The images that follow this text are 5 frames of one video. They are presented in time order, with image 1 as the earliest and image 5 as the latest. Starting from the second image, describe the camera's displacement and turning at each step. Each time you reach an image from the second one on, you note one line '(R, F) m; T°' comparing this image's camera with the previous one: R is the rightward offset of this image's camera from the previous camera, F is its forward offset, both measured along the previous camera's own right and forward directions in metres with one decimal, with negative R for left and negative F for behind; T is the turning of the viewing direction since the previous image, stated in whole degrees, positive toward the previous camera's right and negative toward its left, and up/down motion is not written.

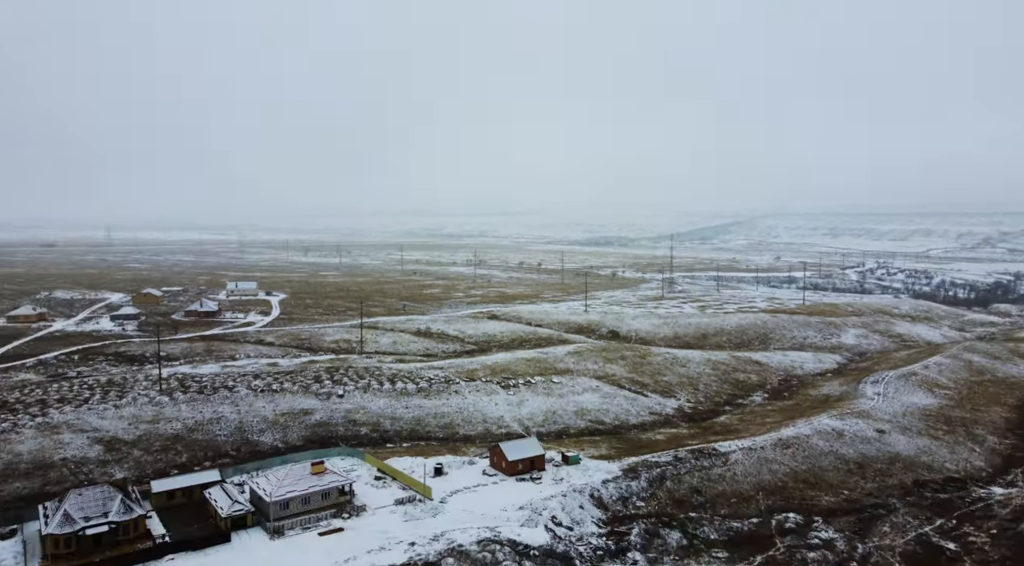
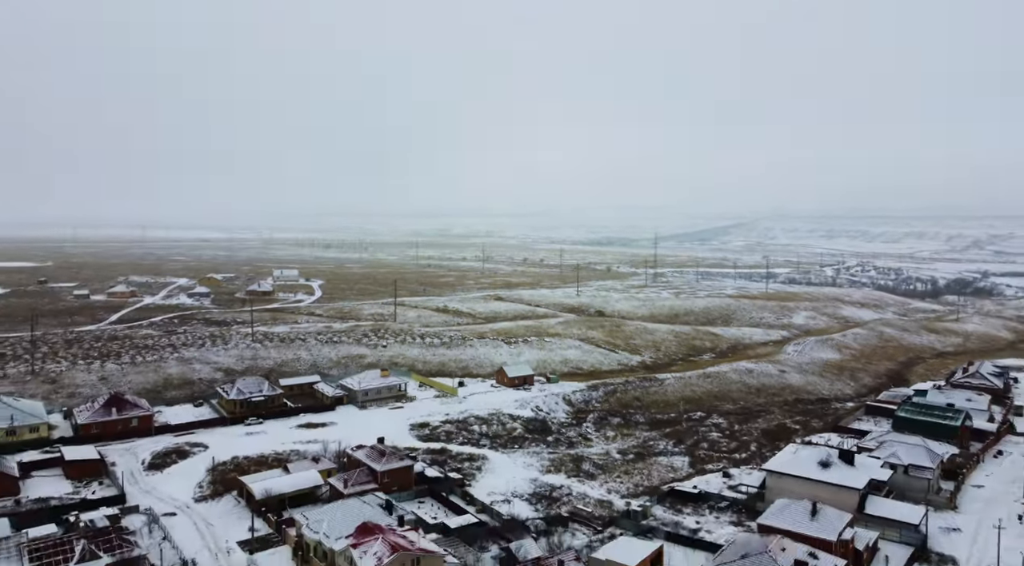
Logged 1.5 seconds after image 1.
(+0.3, -10.2) m; 0°
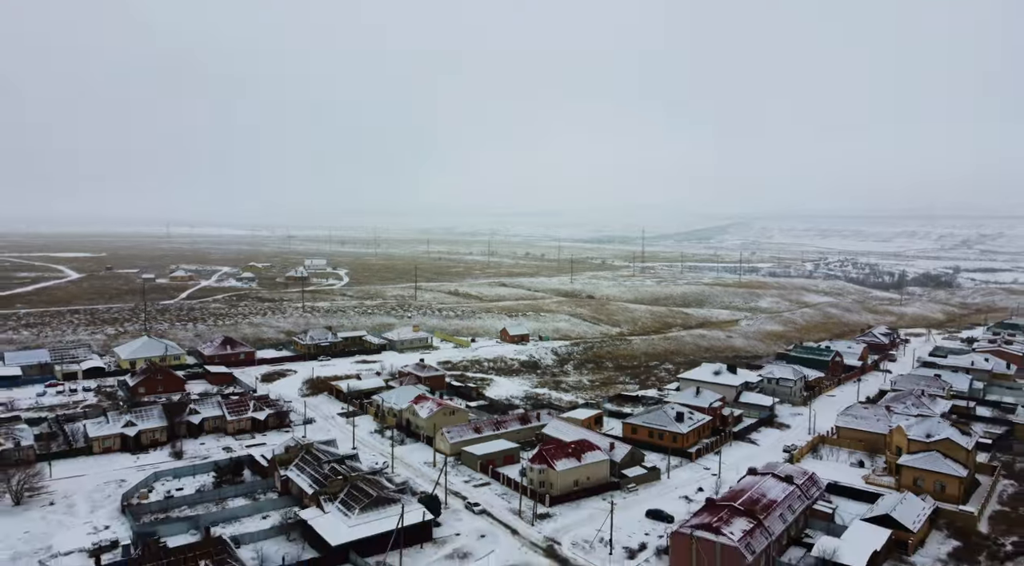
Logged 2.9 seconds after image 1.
(+0.2, -9.4) m; 0°
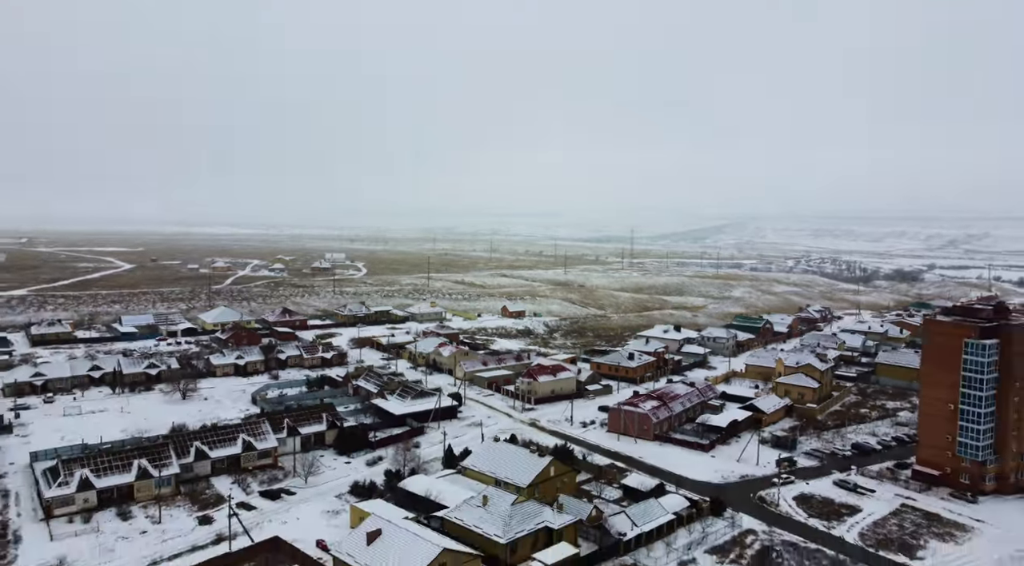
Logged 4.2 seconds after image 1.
(+0.1, -8.7) m; 0°
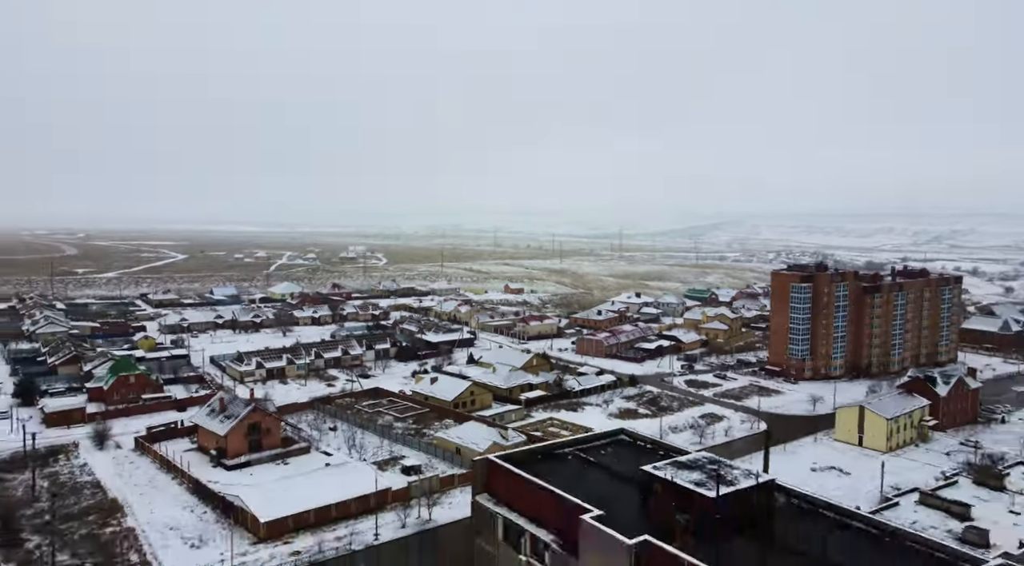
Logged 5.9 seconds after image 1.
(+0.2, -11.4) m; 0°
